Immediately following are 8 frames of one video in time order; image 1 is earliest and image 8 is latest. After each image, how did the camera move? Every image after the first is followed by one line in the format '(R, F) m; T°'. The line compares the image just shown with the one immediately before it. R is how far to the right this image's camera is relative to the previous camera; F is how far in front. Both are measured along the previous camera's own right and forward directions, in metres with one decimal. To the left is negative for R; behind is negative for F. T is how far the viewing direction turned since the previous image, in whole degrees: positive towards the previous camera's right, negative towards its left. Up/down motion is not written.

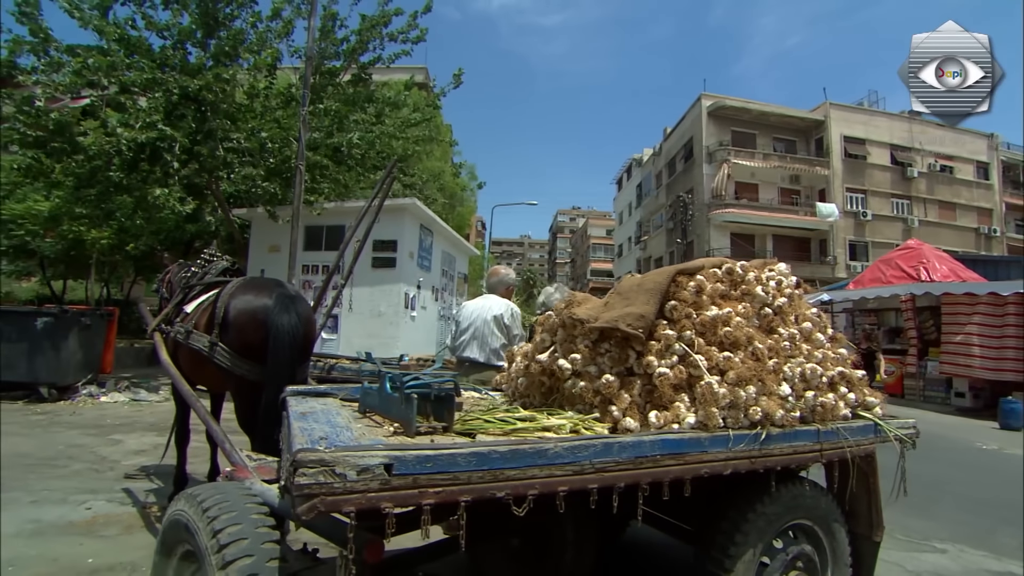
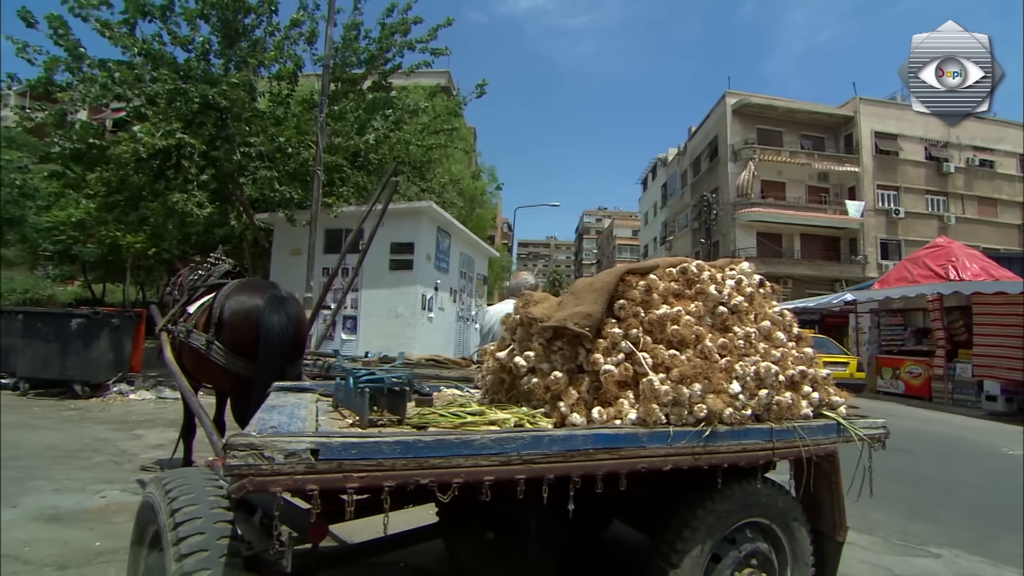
(+0.4, -0.1) m; -4°
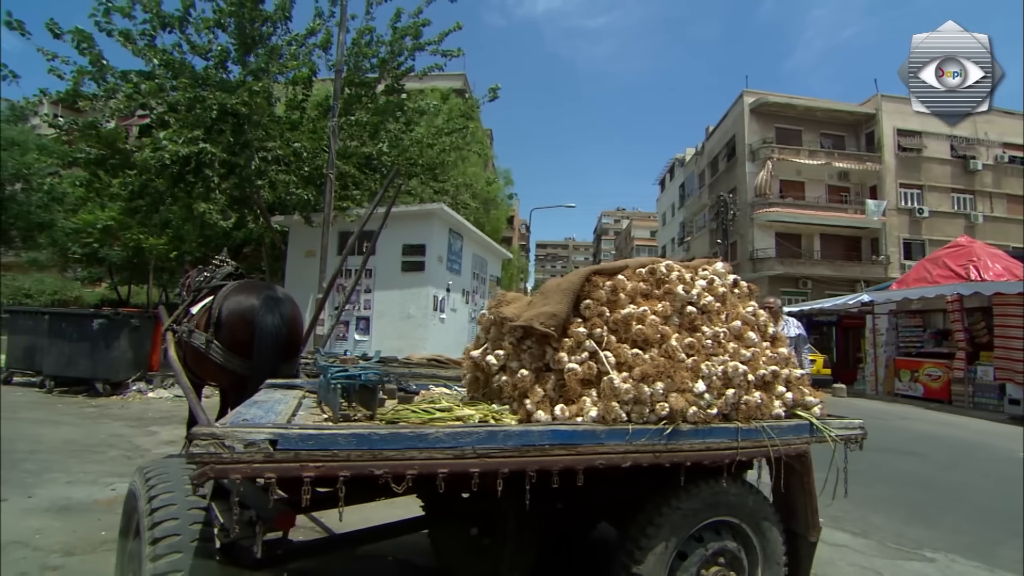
(+0.3, -0.1) m; -2°
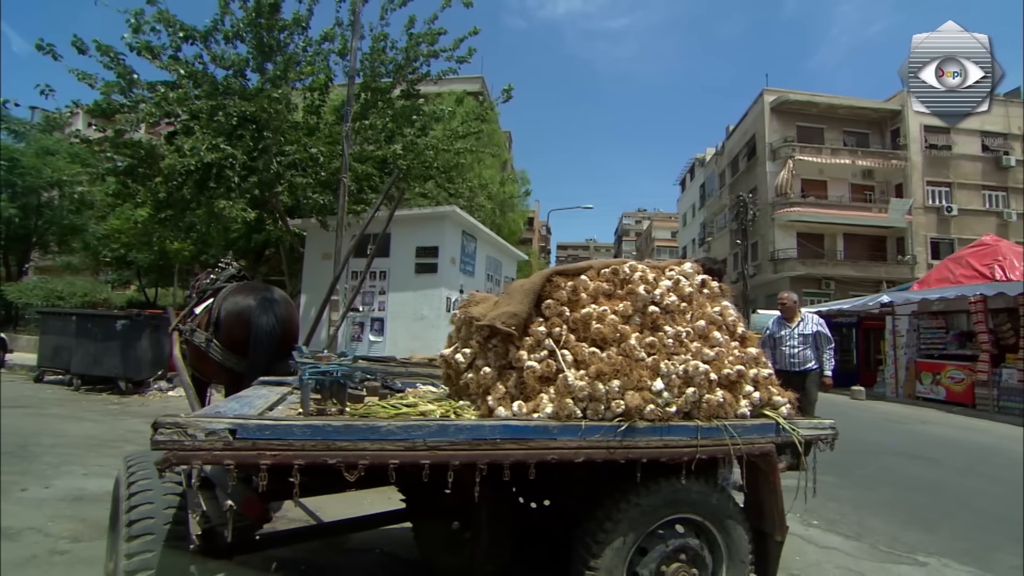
(+0.3, -0.1) m; -3°
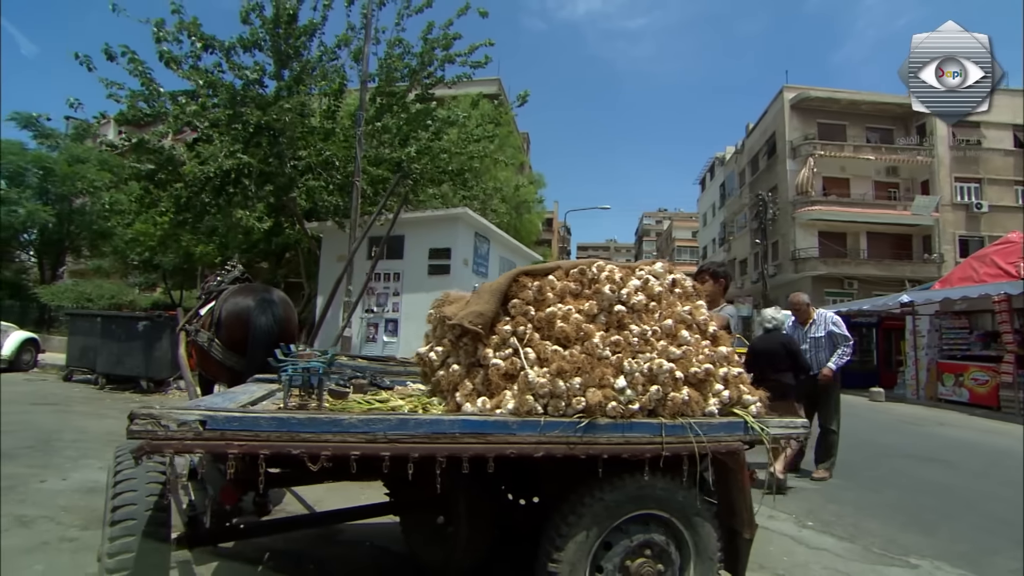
(+0.3, -0.1) m; -3°
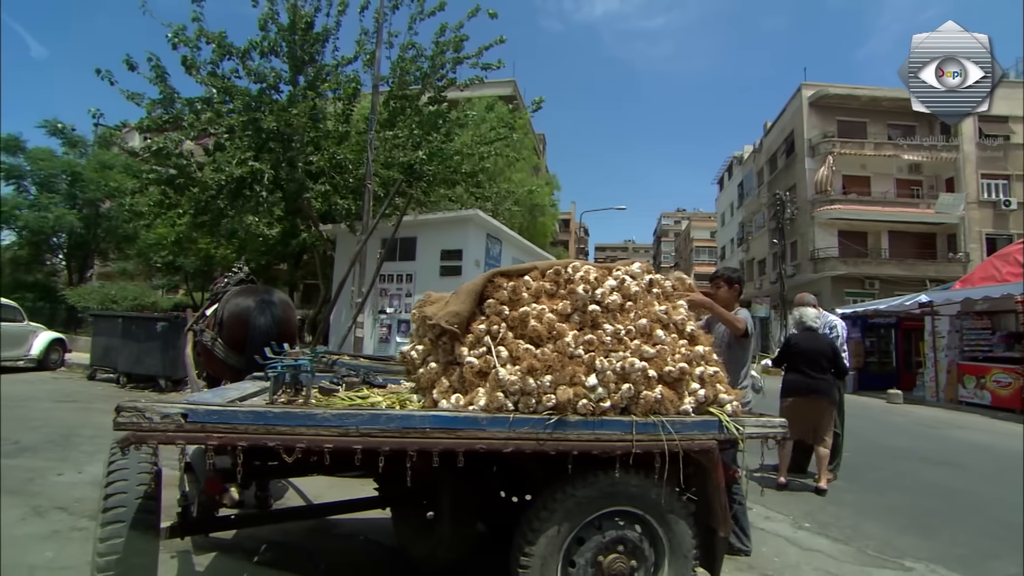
(+0.3, -0.1) m; -2°
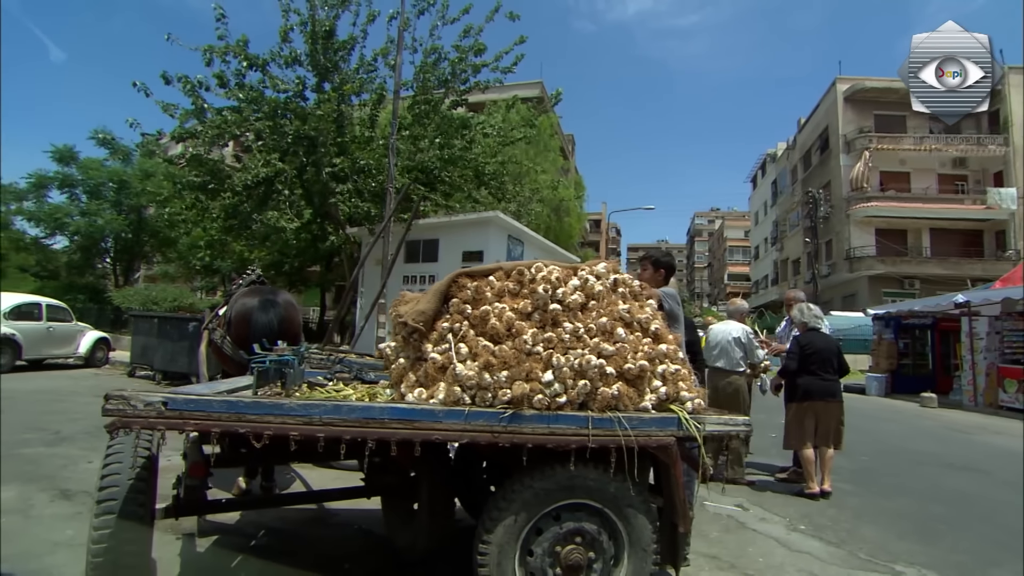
(+0.4, -0.1) m; -4°
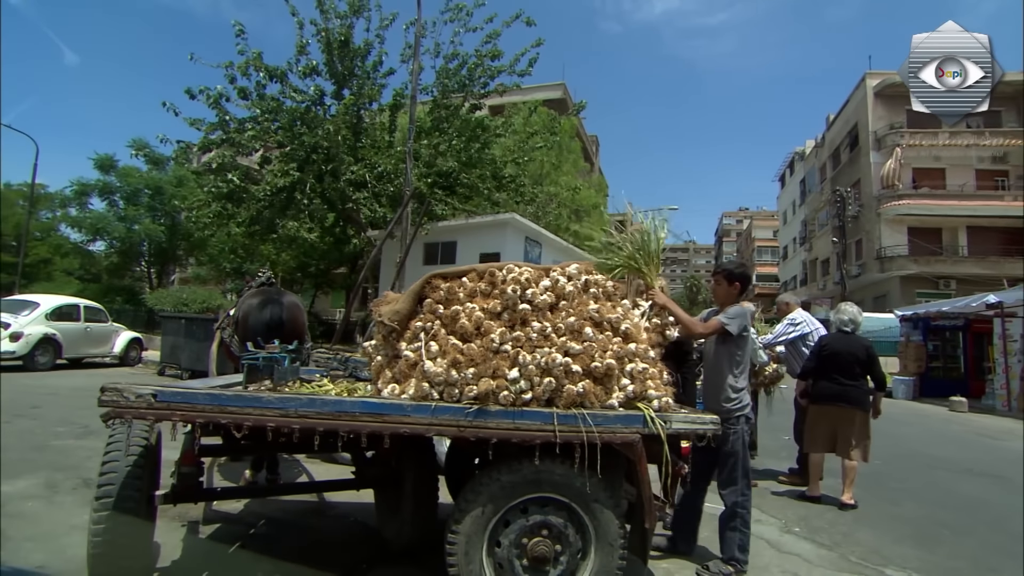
(+0.4, -0.1) m; -4°
